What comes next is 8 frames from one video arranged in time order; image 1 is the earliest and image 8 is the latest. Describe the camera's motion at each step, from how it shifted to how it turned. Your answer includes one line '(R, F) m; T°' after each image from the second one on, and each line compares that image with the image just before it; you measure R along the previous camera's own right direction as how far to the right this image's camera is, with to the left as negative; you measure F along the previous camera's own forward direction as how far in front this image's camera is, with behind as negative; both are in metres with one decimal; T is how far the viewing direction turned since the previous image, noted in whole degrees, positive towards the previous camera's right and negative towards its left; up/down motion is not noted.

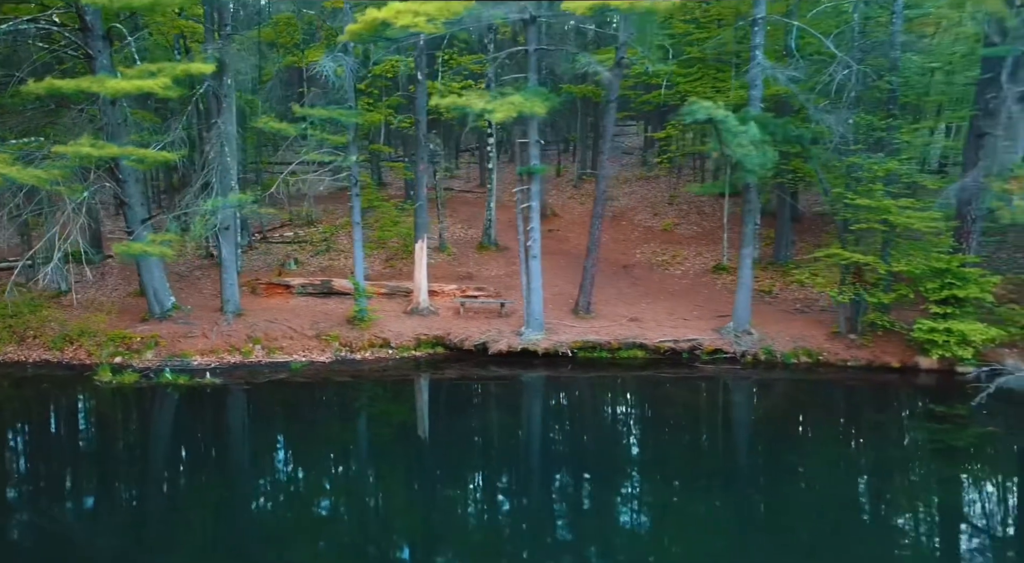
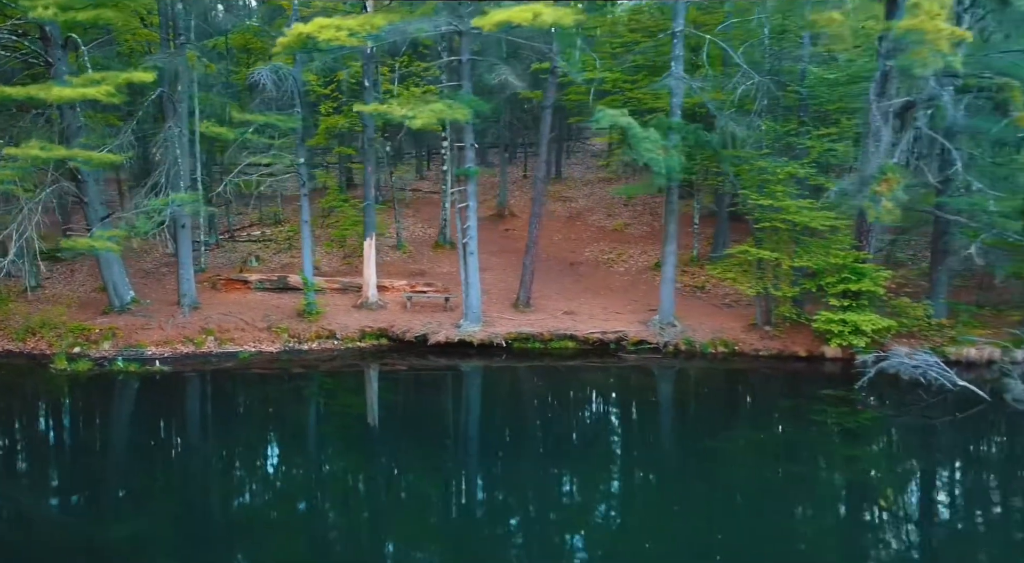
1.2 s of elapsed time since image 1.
(+1.1, -1.0) m; +1°
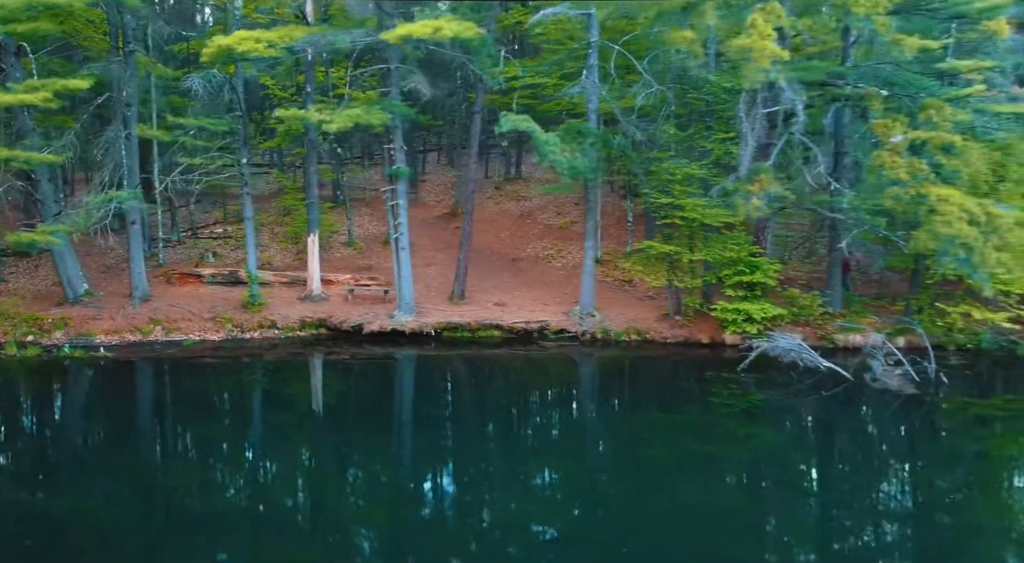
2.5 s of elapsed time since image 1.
(+1.3, -1.1) m; +1°
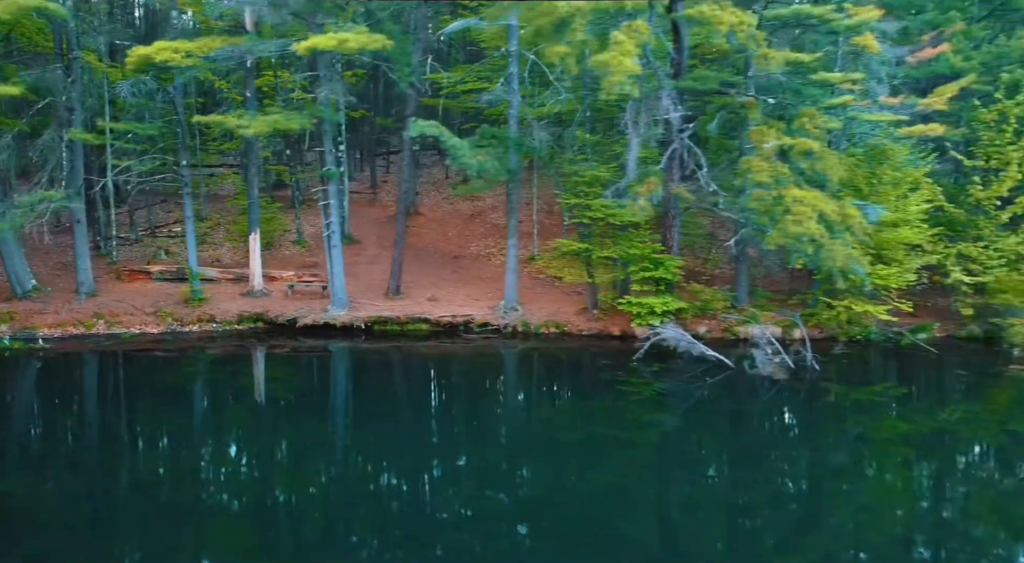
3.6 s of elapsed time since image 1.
(+1.5, -0.9) m; +1°
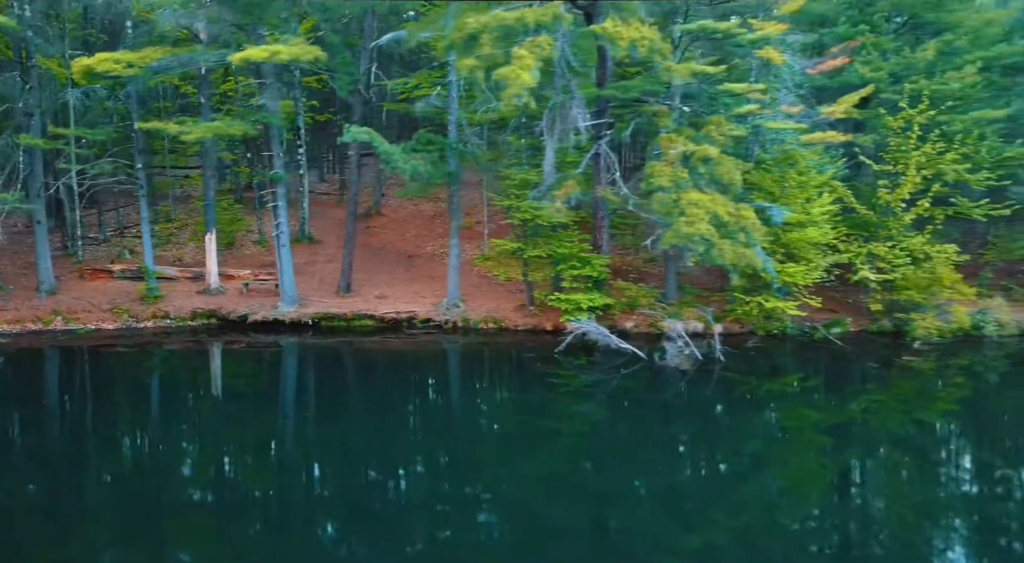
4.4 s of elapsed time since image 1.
(+1.2, -0.9) m; +1°
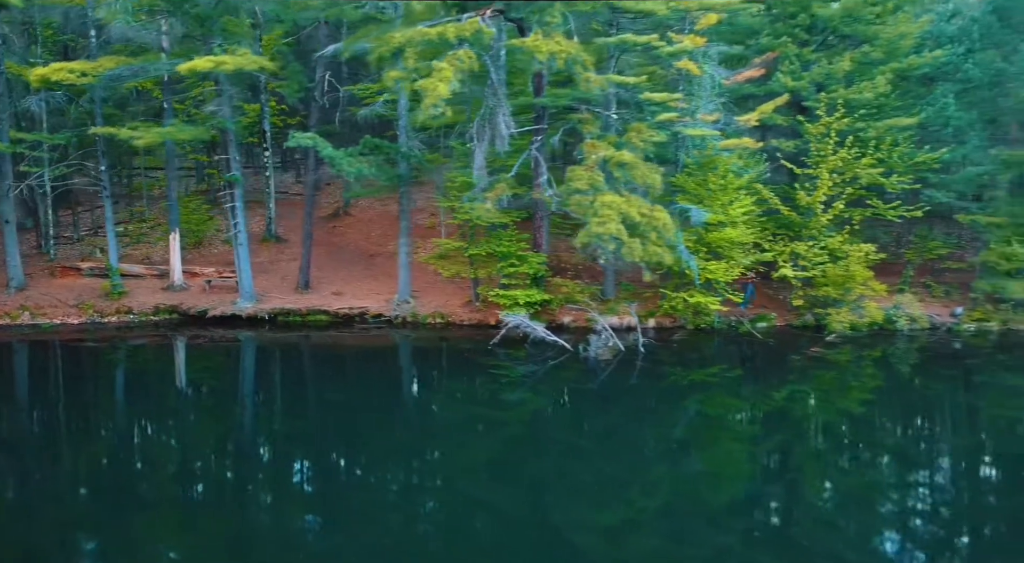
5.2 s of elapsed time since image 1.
(+1.2, -1.0) m; +1°
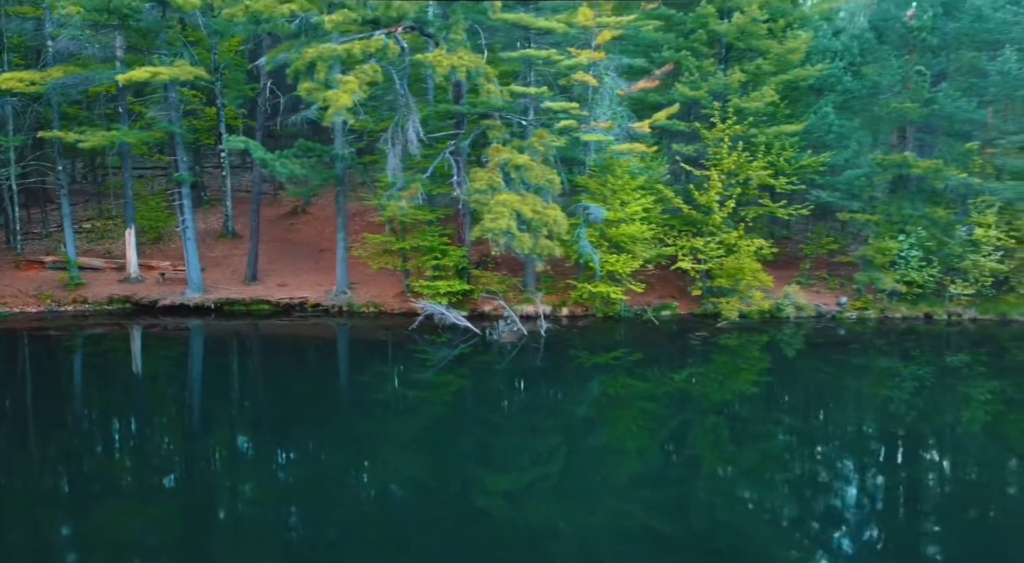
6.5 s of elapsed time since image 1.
(+1.7, -1.6) m; +1°
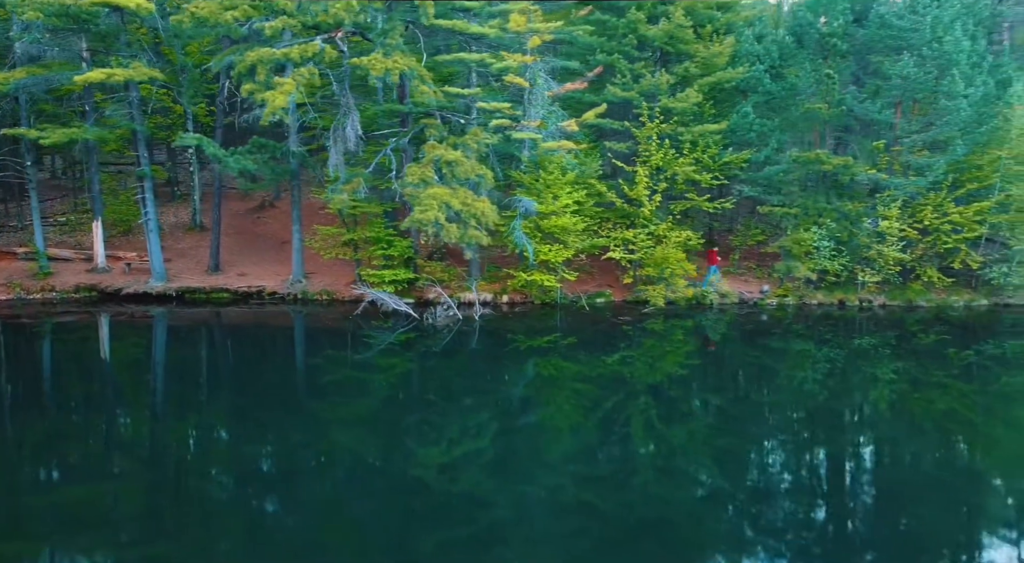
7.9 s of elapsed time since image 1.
(+1.3, -1.3) m; +1°
